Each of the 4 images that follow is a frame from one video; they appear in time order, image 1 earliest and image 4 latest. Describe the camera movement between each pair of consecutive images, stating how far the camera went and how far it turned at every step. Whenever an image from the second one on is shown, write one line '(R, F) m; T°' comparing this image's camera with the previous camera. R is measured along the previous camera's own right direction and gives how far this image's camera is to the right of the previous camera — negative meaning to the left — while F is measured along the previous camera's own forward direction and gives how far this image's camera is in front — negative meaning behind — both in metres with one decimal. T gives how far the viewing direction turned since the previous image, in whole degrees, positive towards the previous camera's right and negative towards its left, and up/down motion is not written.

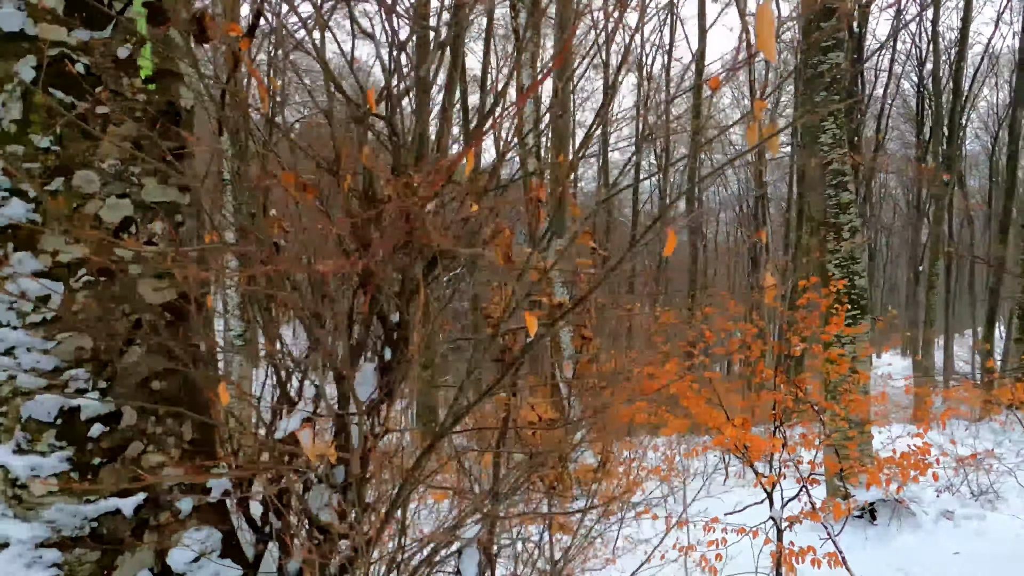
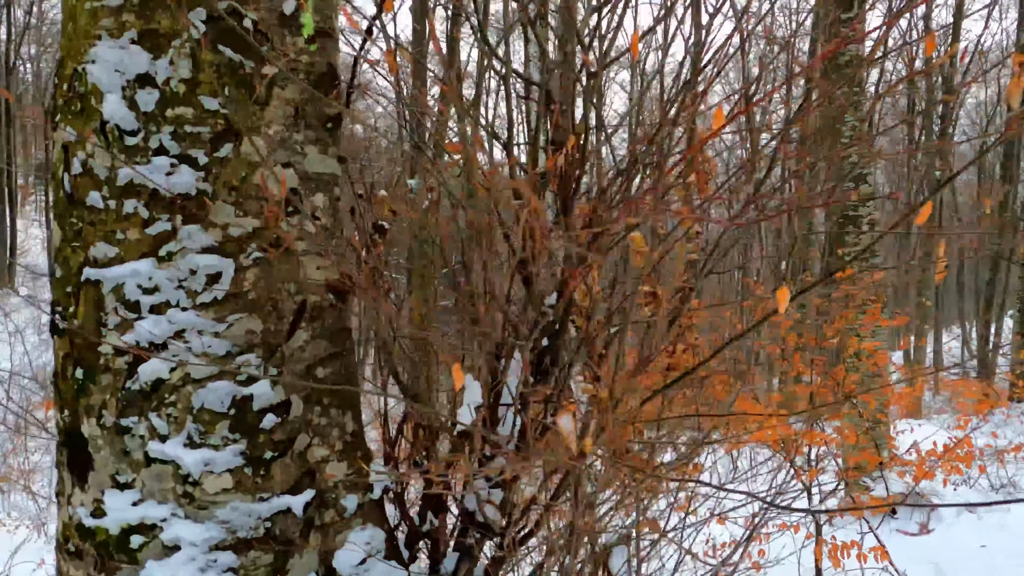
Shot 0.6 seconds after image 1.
(-0.3, +0.1) m; +1°
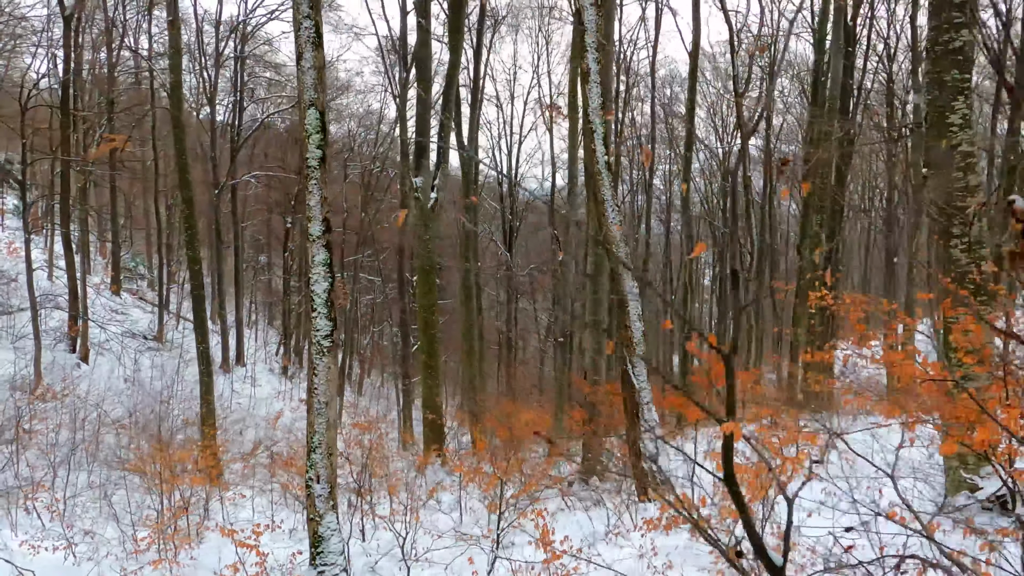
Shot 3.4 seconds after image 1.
(-1.3, +0.3) m; +3°
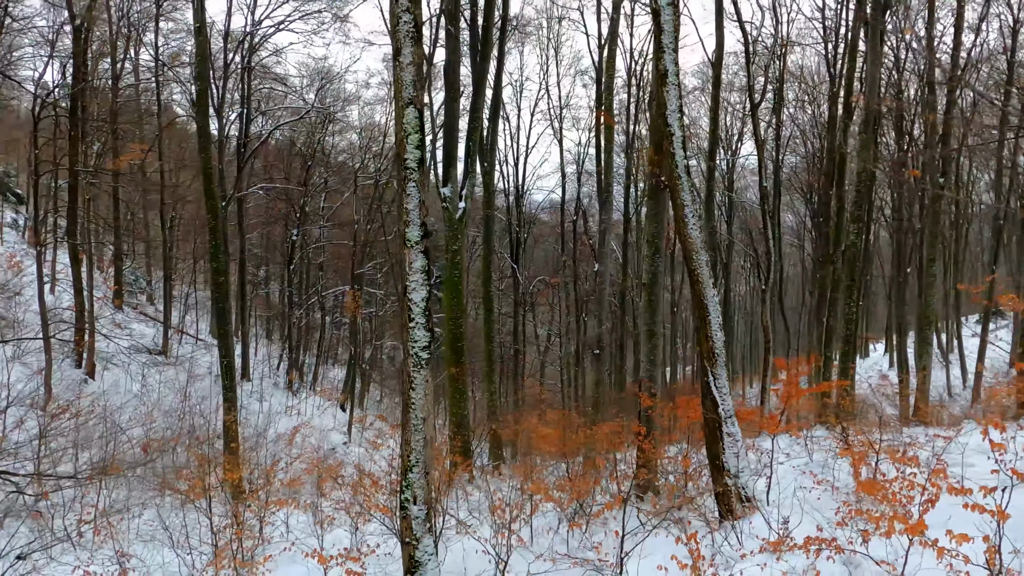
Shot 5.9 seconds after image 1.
(-1.1, +0.3) m; +1°
